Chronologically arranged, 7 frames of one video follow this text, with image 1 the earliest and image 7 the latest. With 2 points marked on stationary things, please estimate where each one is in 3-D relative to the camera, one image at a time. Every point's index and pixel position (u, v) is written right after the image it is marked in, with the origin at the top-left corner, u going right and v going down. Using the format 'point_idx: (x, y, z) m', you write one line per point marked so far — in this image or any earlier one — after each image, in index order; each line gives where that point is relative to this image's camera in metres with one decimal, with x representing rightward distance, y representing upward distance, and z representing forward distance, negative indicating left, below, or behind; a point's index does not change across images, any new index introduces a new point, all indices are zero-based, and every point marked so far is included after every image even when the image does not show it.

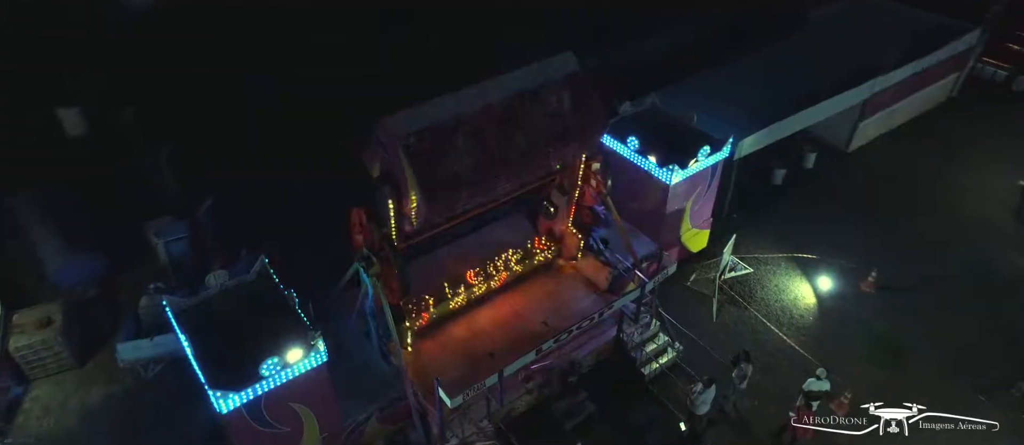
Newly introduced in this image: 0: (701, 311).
0: (+3.4, -1.6, +10.3) m
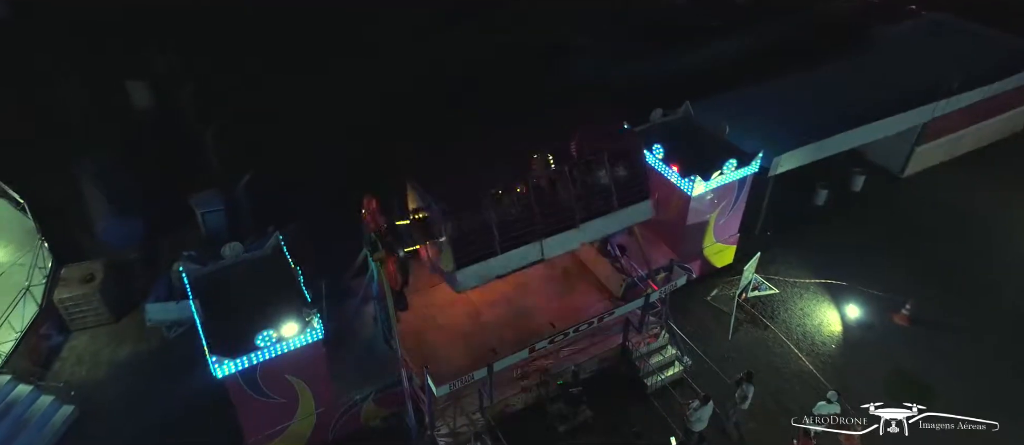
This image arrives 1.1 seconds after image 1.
0: (+3.5, -1.8, +10.0) m
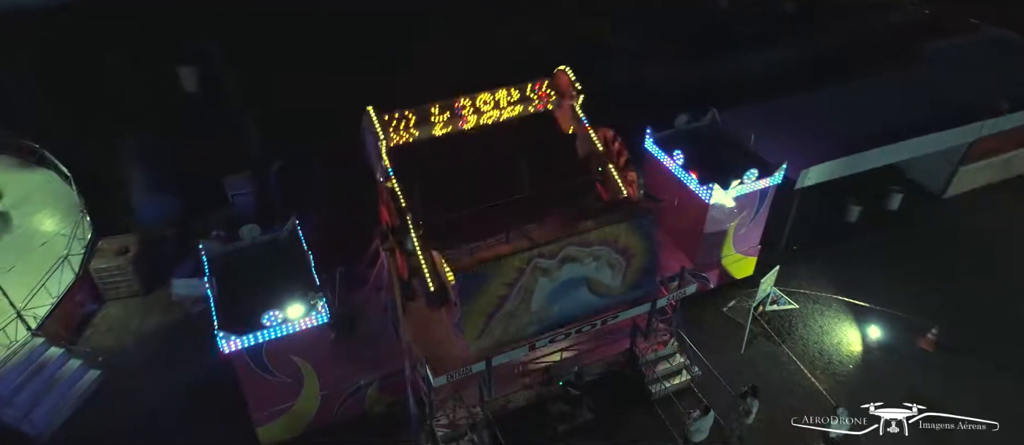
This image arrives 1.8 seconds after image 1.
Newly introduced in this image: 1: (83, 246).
0: (+3.7, -2.0, +9.8) m
1: (-7.8, -0.4, +10.7) m
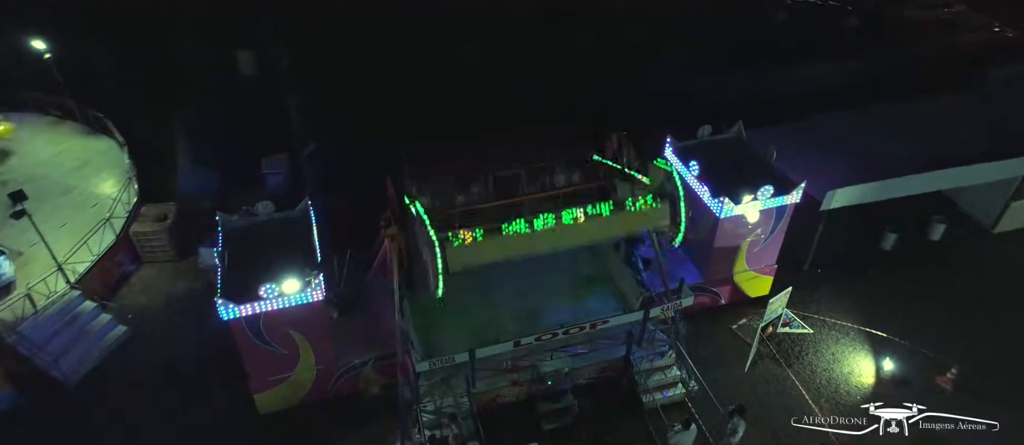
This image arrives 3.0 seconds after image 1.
0: (+3.7, -2.2, +9.6) m
1: (-7.5, +0.2, +11.4) m
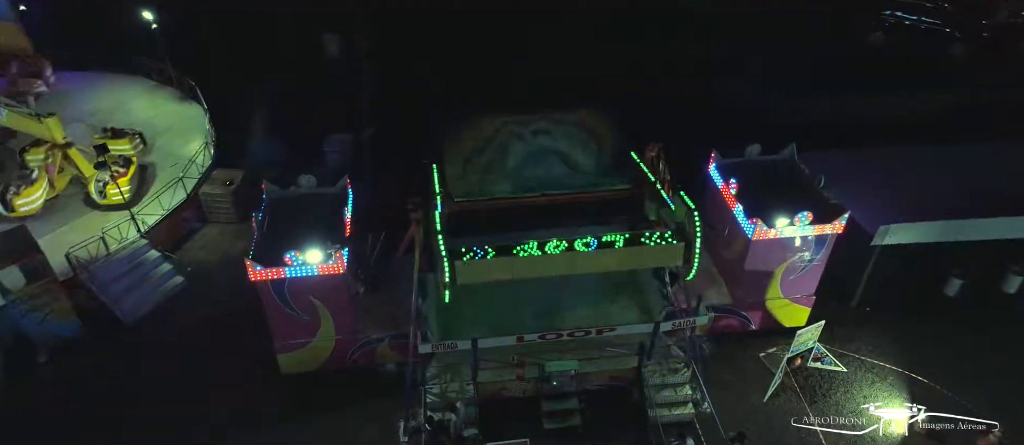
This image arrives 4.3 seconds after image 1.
0: (+3.9, -2.6, +9.2) m
1: (-6.7, +1.1, +12.4) m
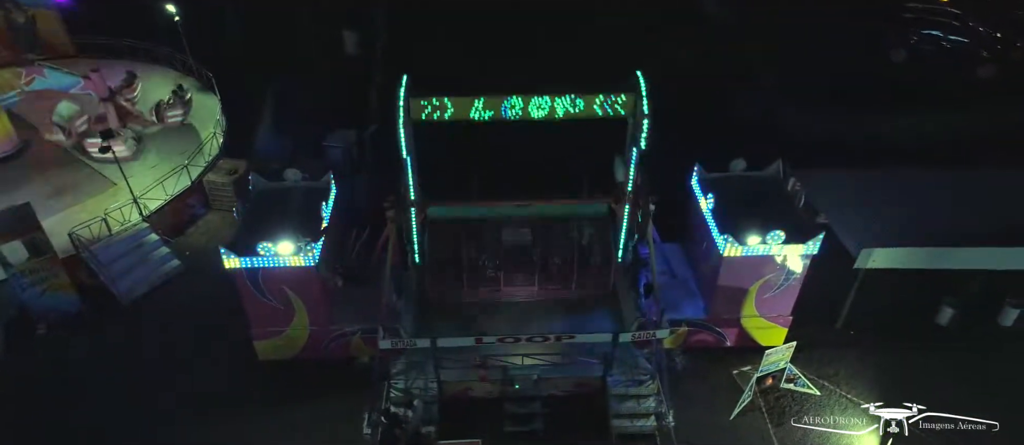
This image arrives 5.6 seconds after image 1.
0: (+3.4, -2.9, +9.2) m
1: (-6.8, +1.4, +12.9) m
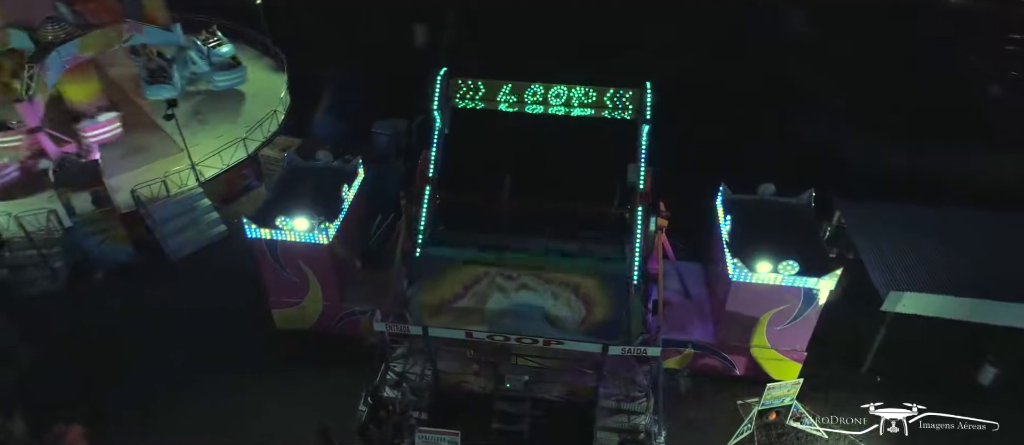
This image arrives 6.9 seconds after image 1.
0: (+3.2, -3.2, +8.9) m
1: (-6.0, +2.0, +13.8) m
